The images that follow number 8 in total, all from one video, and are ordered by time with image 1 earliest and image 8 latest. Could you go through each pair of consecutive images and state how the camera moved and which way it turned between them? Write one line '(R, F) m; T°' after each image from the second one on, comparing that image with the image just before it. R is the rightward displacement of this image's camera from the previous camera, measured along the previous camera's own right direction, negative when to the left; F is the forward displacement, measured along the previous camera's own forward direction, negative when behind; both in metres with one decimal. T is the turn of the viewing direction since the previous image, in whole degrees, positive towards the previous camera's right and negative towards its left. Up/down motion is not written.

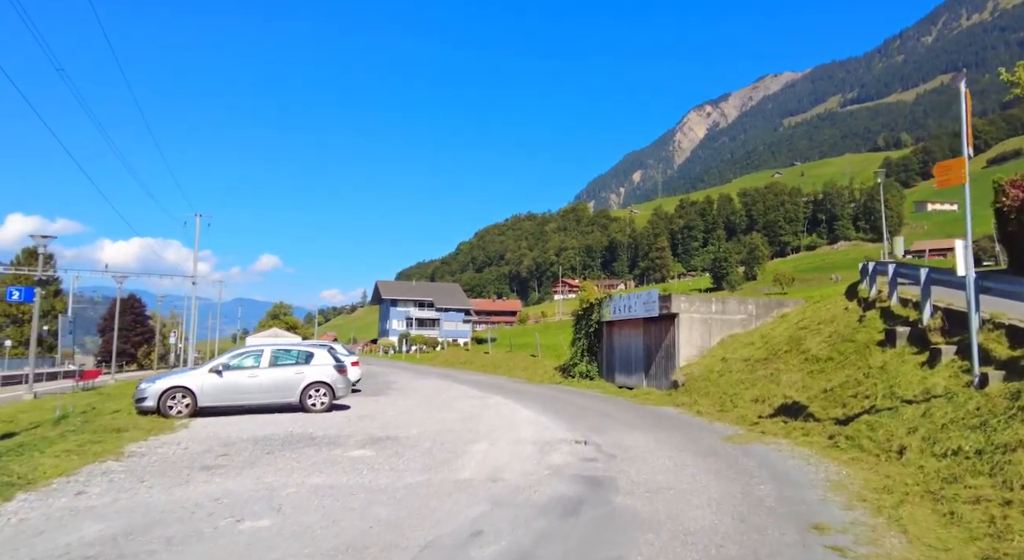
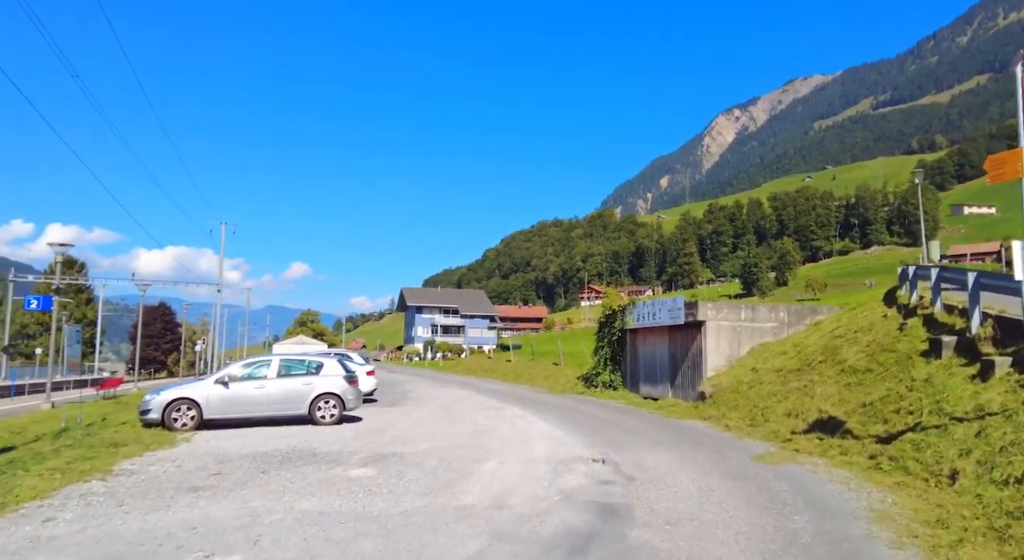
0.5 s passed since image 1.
(+0.3, +0.7) m; -2°
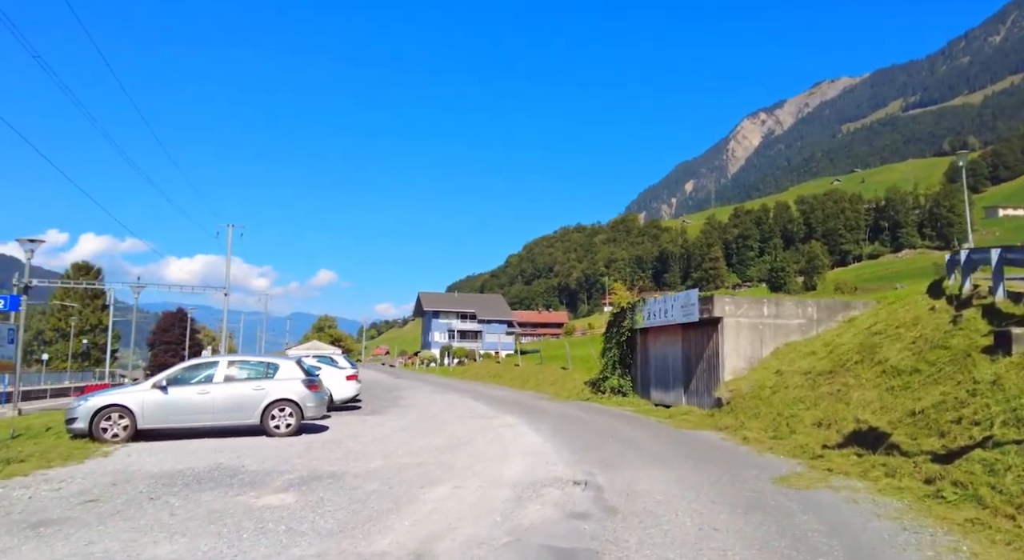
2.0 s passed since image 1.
(+0.9, +2.1) m; -2°
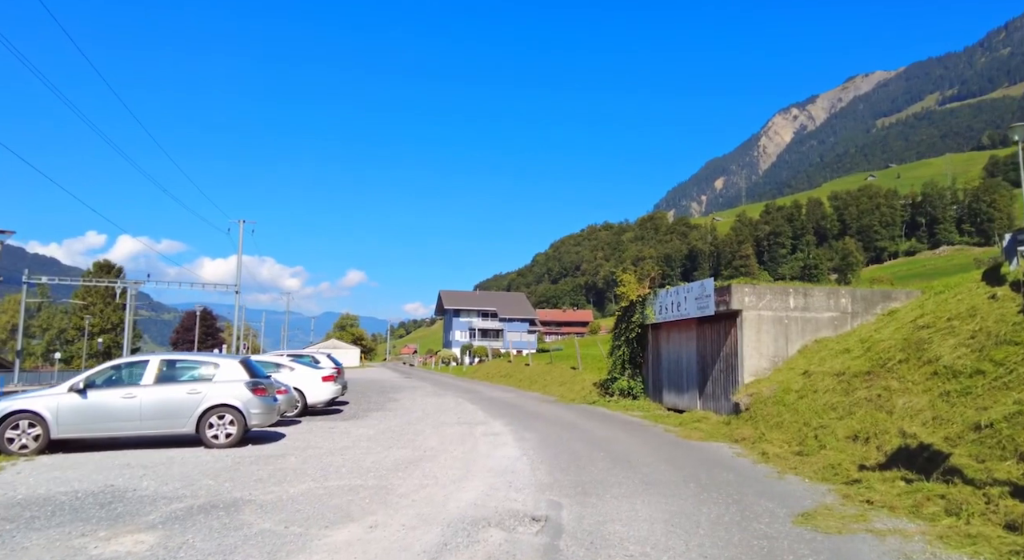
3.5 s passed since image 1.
(+1.0, +2.1) m; -2°
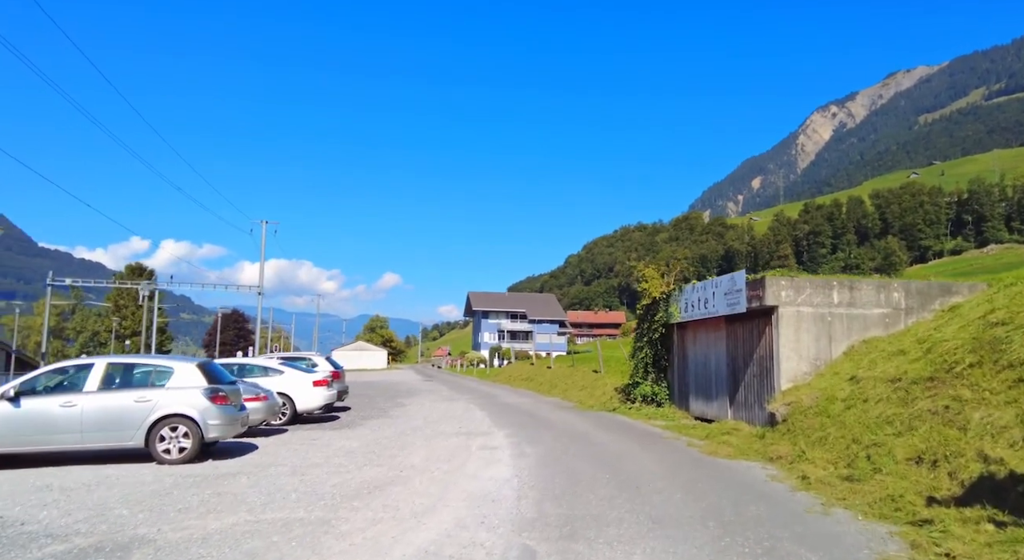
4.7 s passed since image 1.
(+0.6, +1.7) m; -3°
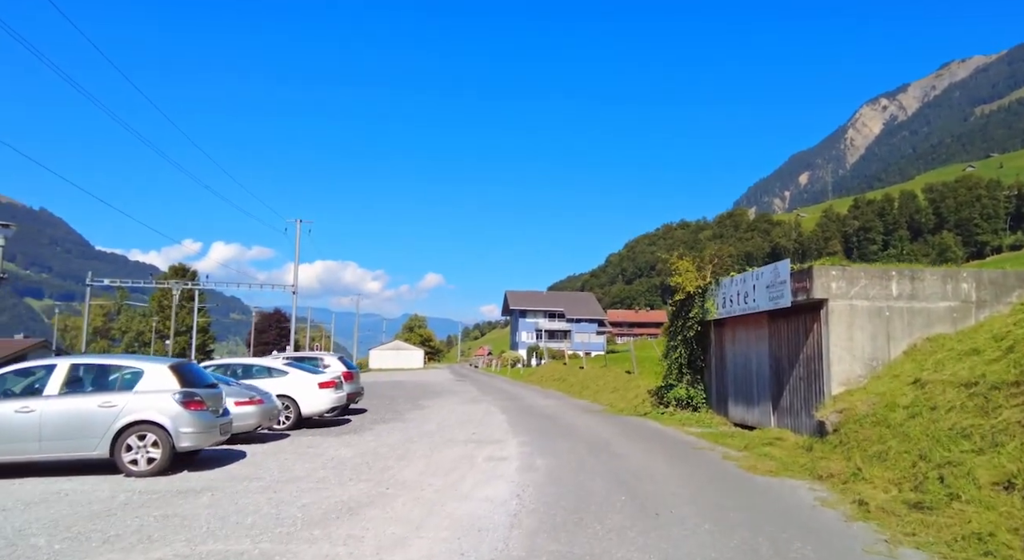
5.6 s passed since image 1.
(+0.5, +1.3) m; -4°
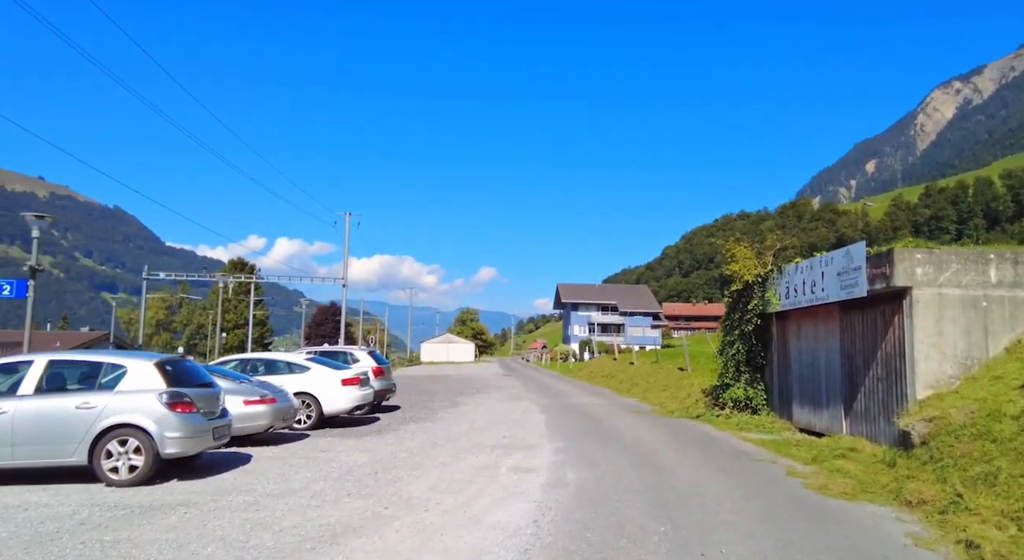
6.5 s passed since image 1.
(+0.4, +1.4) m; -5°
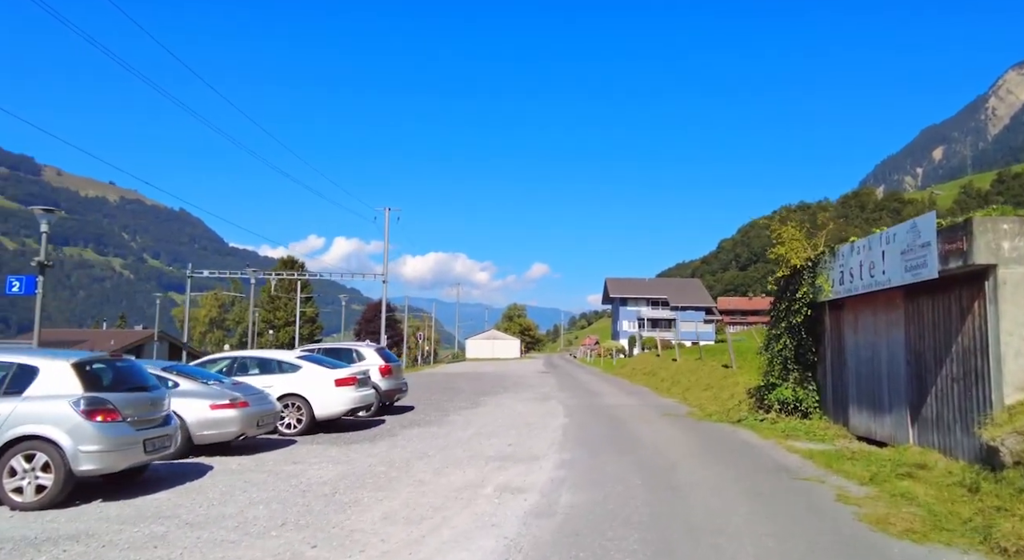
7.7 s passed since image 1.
(+0.9, +1.7) m; -5°
